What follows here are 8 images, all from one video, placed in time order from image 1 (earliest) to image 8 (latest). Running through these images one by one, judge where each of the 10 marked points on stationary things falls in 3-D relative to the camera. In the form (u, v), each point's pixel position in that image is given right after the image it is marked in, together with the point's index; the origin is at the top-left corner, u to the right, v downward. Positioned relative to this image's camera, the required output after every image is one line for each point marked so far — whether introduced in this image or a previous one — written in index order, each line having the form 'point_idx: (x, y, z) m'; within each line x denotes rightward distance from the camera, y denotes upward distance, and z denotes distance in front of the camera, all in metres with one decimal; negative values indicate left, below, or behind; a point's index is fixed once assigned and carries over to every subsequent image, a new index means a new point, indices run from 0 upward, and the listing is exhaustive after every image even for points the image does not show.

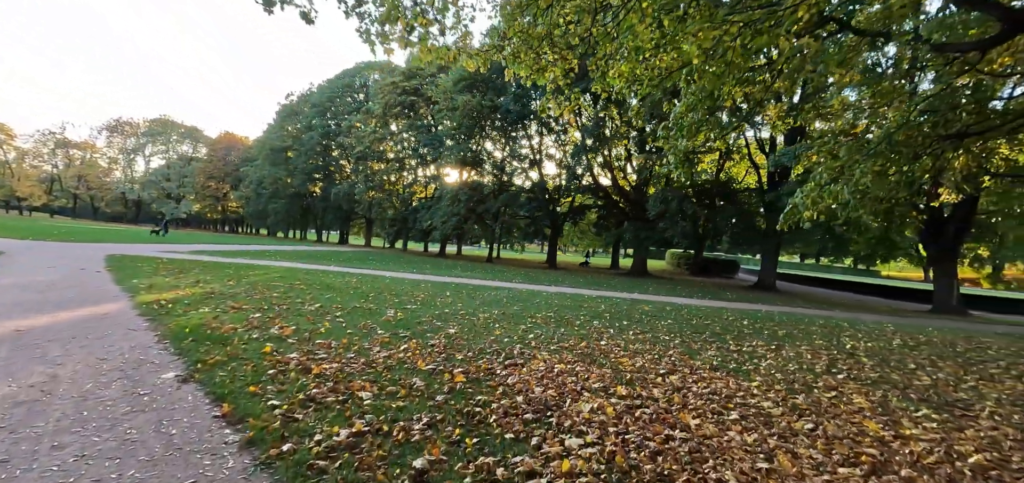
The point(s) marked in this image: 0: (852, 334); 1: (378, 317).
0: (+6.8, -1.9, +9.3) m
1: (-2.1, -1.2, +7.2) m
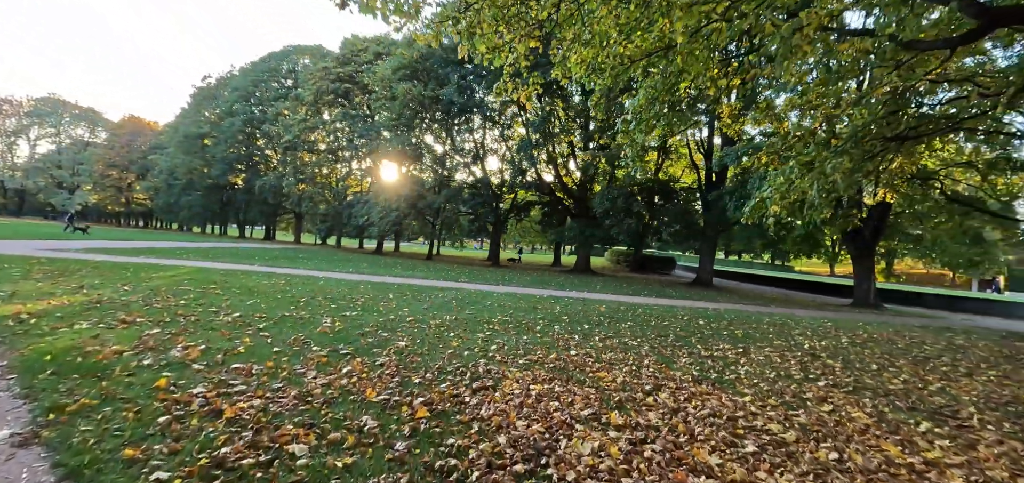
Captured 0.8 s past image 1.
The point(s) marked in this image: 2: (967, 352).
0: (+5.9, -1.9, +9.4) m
1: (-2.7, -1.2, +6.1) m
2: (+8.0, -2.0, +8.1) m
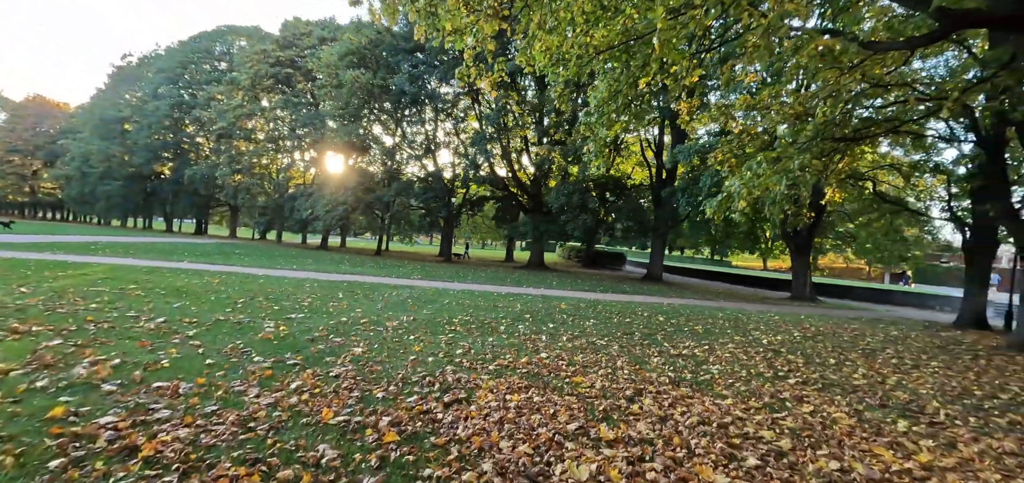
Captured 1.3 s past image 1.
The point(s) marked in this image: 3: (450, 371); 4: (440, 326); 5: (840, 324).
0: (+5.1, -1.8, +9.6) m
1: (-3.1, -1.1, +5.5) m
2: (+7.3, -1.9, +8.6) m
3: (-0.6, -1.2, +4.4) m
4: (-1.1, -1.3, +7.0) m
5: (+8.4, -2.1, +11.7) m
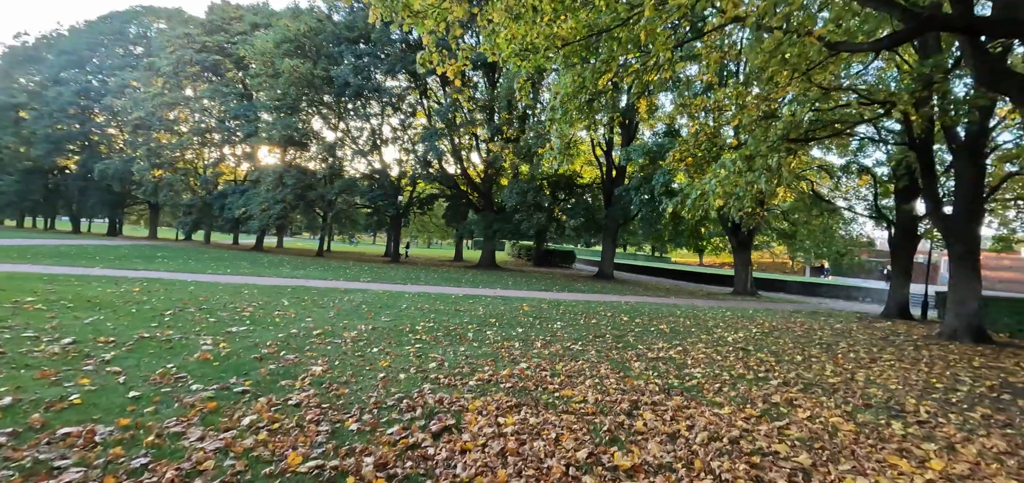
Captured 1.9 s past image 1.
0: (+4.3, -1.8, +9.8) m
1: (-3.3, -1.1, +4.7) m
2: (+6.7, -1.9, +9.0) m
3: (-0.7, -1.3, +4.0) m
4: (-1.5, -1.3, +6.5) m
5: (+7.4, -2.0, +12.3) m
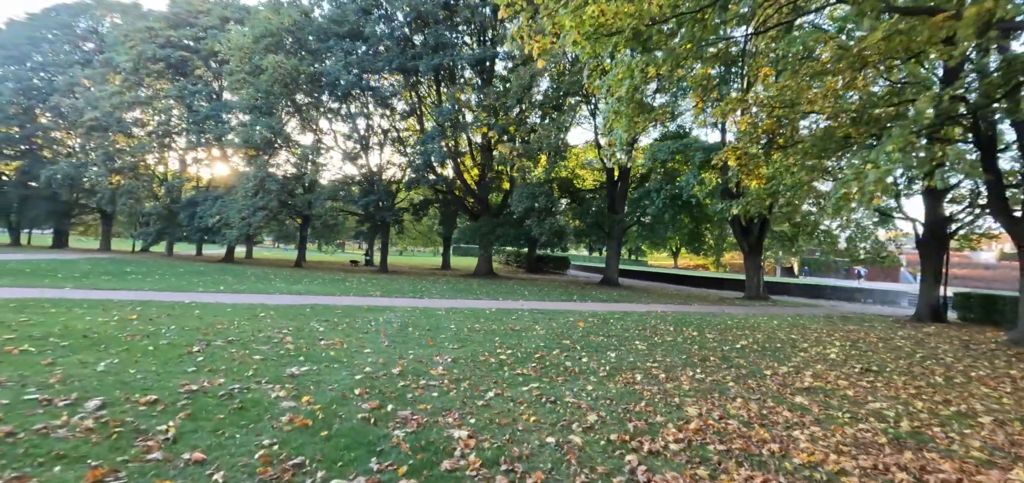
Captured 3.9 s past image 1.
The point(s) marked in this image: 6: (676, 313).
0: (+5.4, -1.9, +9.1) m
1: (-1.8, -1.3, +3.5) m
2: (+7.8, -2.0, +8.5) m
3: (+0.8, -1.4, +2.9) m
4: (-0.1, -1.5, +5.4) m
5: (+8.3, -2.1, +11.8) m
6: (+4.5, -1.9, +12.6) m
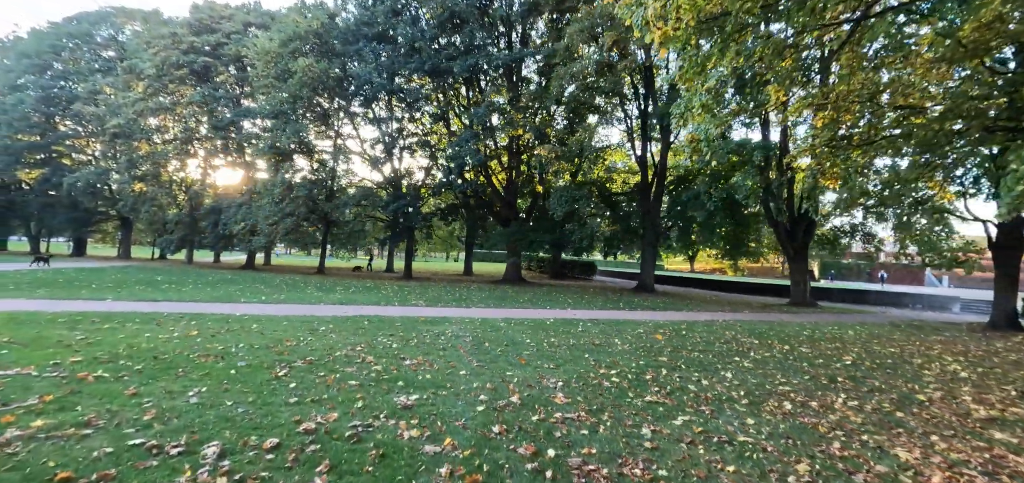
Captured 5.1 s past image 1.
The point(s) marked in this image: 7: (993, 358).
0: (+6.8, -2.0, +8.4) m
1: (-0.5, -1.4, +2.8) m
2: (+9.2, -2.0, +7.8) m
3: (+2.1, -1.5, +2.3) m
4: (+1.2, -1.6, +4.7) m
5: (+9.7, -2.2, +11.0) m
6: (+5.9, -2.1, +11.9) m
7: (+8.3, -2.0, +8.0) m
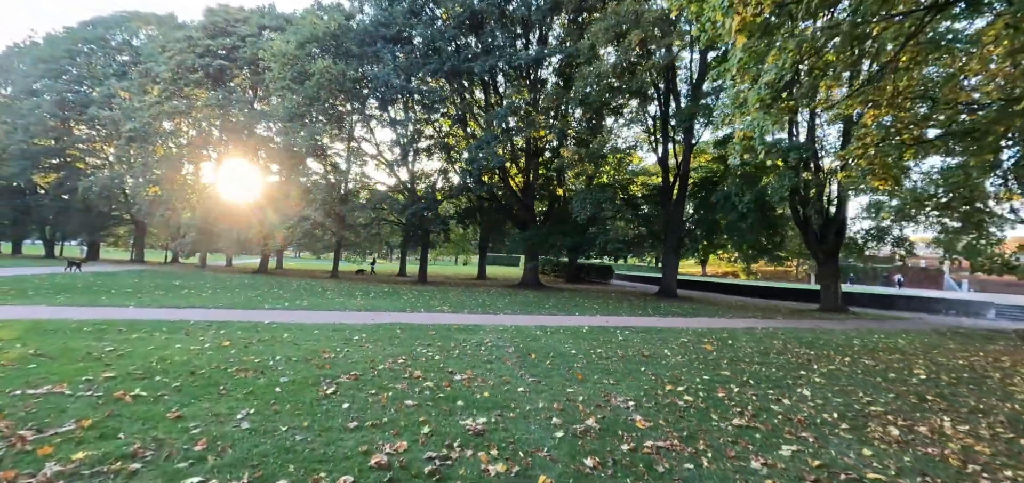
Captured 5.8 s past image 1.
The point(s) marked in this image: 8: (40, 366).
0: (+7.5, -2.1, +7.8) m
1: (+0.1, -1.5, +2.4) m
2: (+9.9, -2.1, +7.2) m
3: (+2.7, -1.5, +1.8) m
4: (+1.9, -1.7, +4.3) m
5: (+10.5, -2.3, +10.4) m
6: (+6.7, -2.2, +11.3) m
7: (+9.0, -2.1, +7.4) m
8: (-5.0, -1.3, +4.9) m
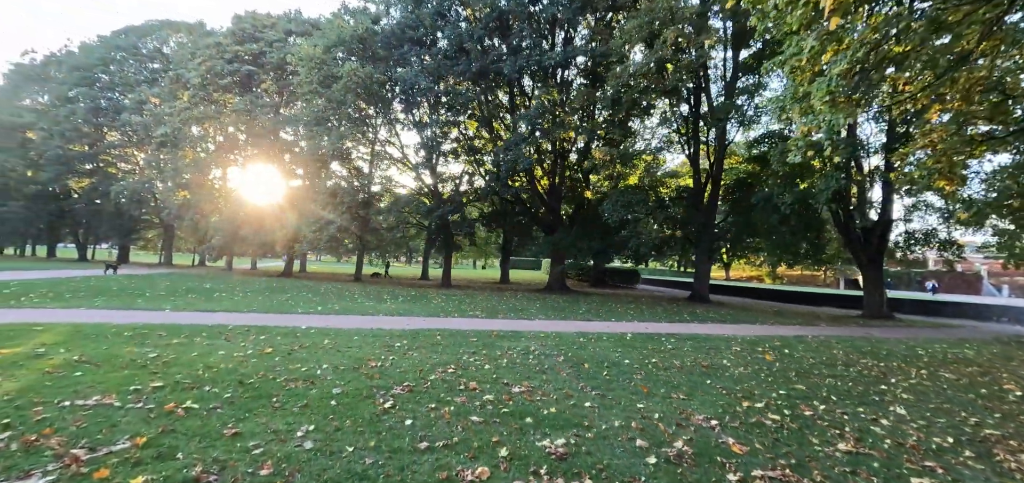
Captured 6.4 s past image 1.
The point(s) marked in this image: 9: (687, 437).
0: (+8.3, -2.1, +7.2) m
1: (+0.7, -1.5, +2.0) m
2: (+10.7, -2.2, +6.4) m
3: (+3.3, -1.5, +1.3) m
4: (+2.5, -1.7, +3.8) m
5: (+11.3, -2.4, +9.7) m
6: (+7.6, -2.3, +10.7) m
7: (+9.8, -2.1, +6.7) m
8: (-4.4, -1.4, +4.7) m
9: (+1.4, -1.6, +3.8) m
